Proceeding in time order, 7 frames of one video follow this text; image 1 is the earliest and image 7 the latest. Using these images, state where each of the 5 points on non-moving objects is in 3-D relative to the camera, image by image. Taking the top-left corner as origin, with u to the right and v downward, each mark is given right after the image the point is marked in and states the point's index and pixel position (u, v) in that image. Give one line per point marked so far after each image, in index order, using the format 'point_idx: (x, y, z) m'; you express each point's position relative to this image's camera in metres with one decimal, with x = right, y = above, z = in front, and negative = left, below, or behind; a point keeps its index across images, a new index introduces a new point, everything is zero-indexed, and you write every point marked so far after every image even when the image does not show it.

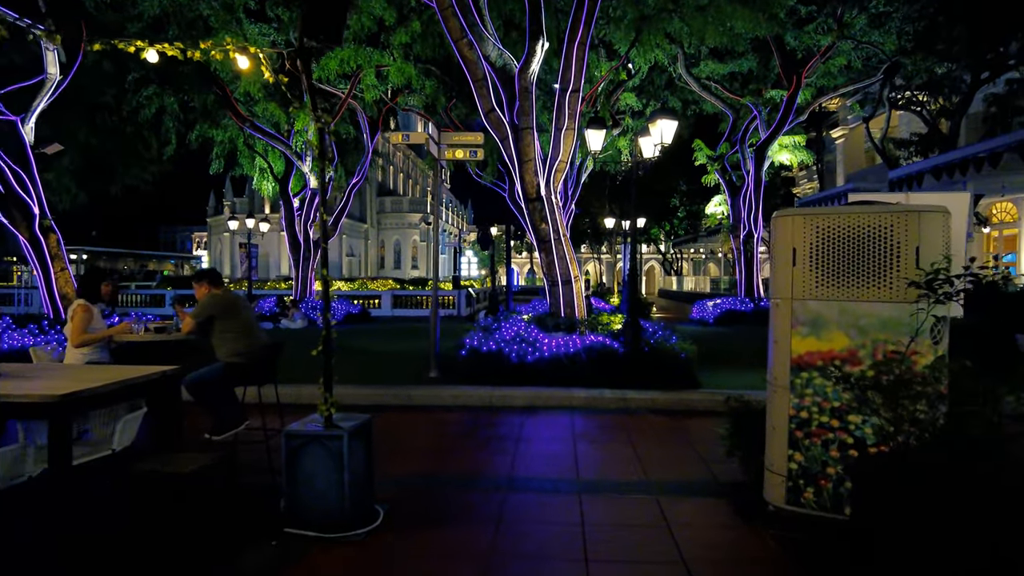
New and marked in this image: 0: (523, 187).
0: (+0.2, +1.8, +11.6) m
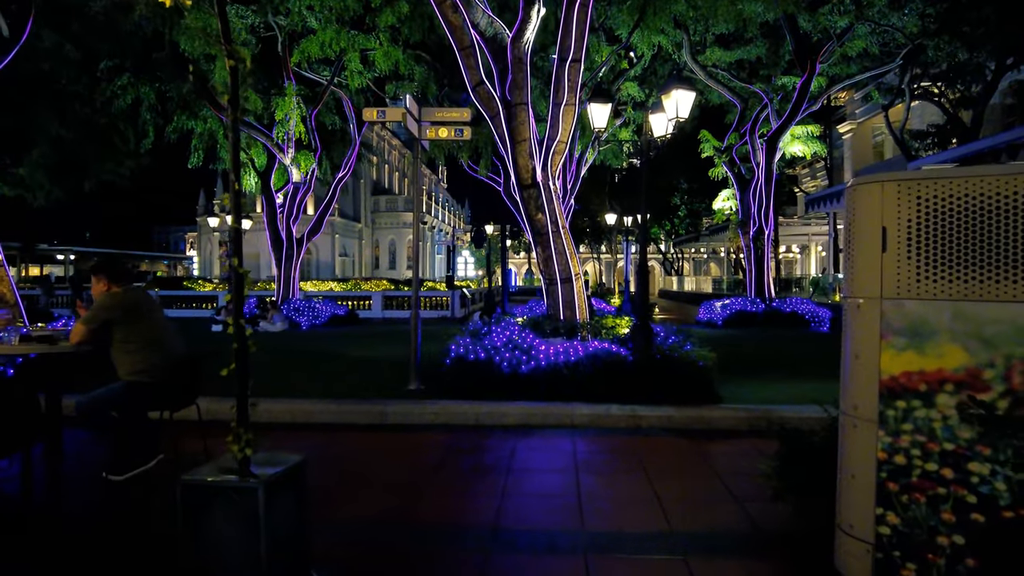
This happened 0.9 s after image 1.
0: (0.0, +1.8, +10.2) m
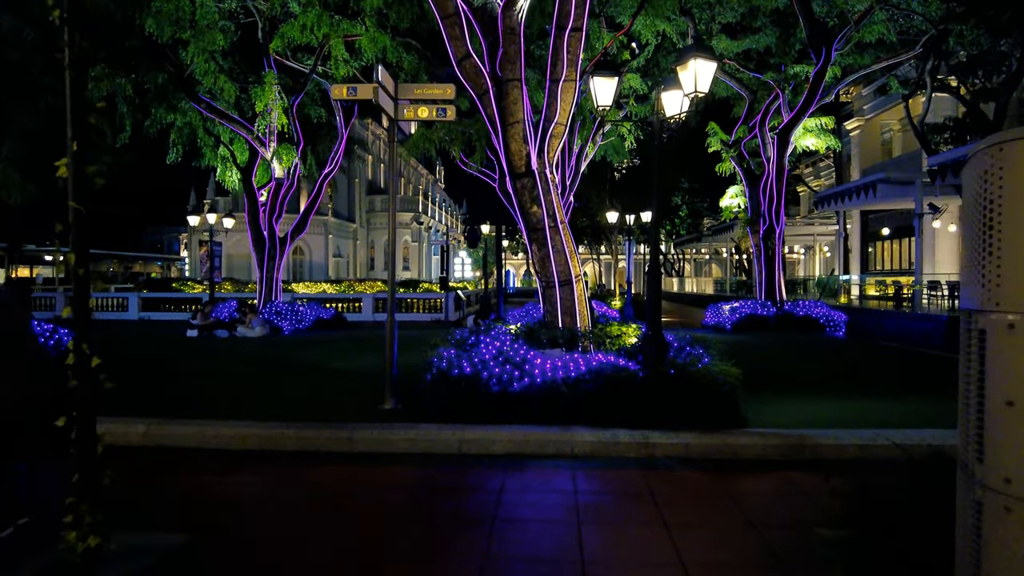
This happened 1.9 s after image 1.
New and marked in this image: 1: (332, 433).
0: (-0.1, +1.7, +8.9) m
1: (-2.0, -1.6, +7.4) m
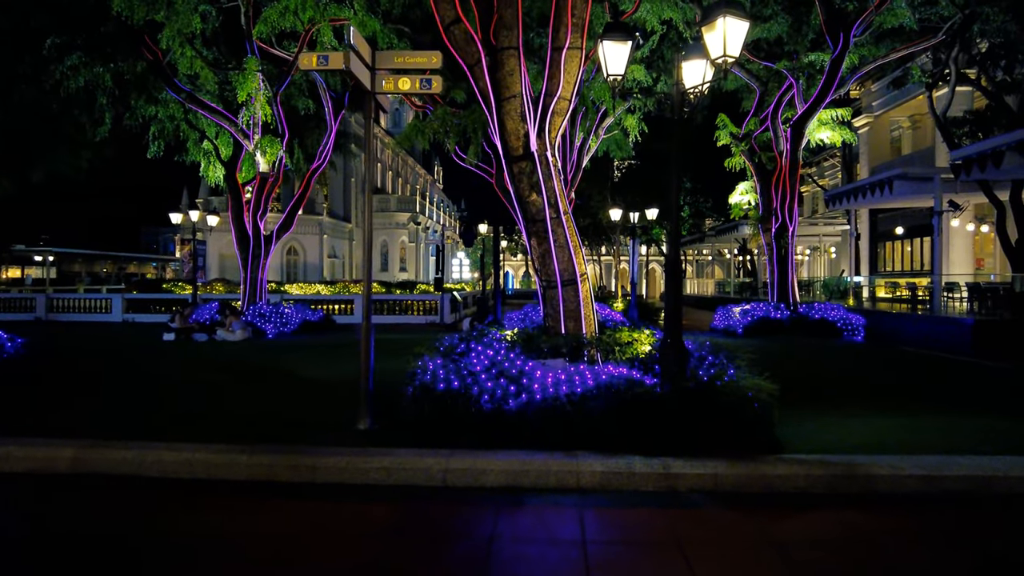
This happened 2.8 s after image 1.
0: (-0.1, +1.7, +7.8) m
1: (-2.1, -1.6, +6.2) m
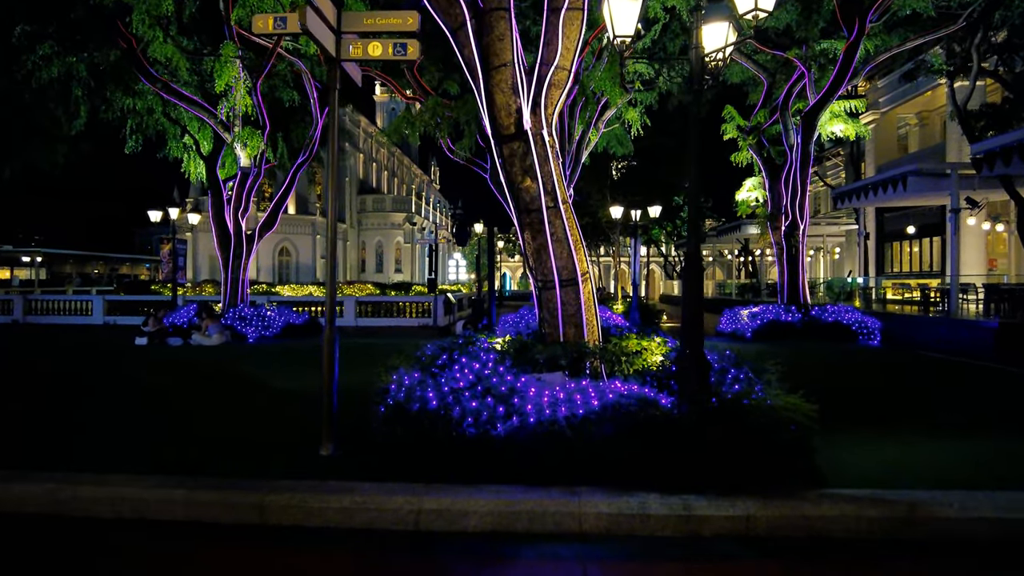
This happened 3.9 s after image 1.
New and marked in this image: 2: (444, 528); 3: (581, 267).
0: (-0.2, +1.7, +6.7) m
1: (-2.2, -1.6, +5.2) m
2: (-0.5, -1.7, +4.8) m
3: (+0.7, +0.2, +6.9) m
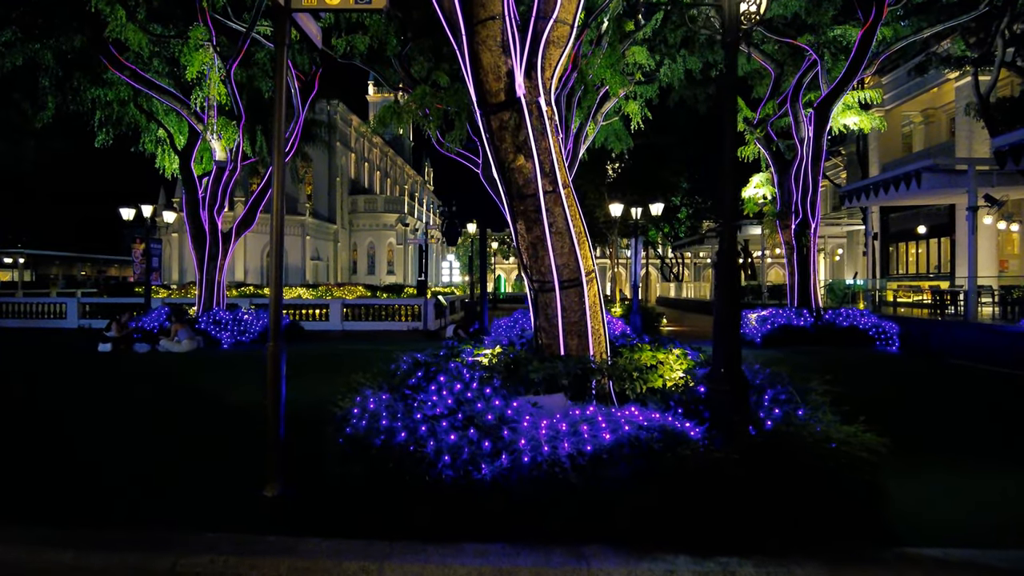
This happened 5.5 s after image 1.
0: (-0.3, +1.7, +5.5) m
1: (-2.2, -1.6, +4.0) m
2: (-0.6, -1.8, +3.7) m
3: (+0.6, +0.2, +5.8) m
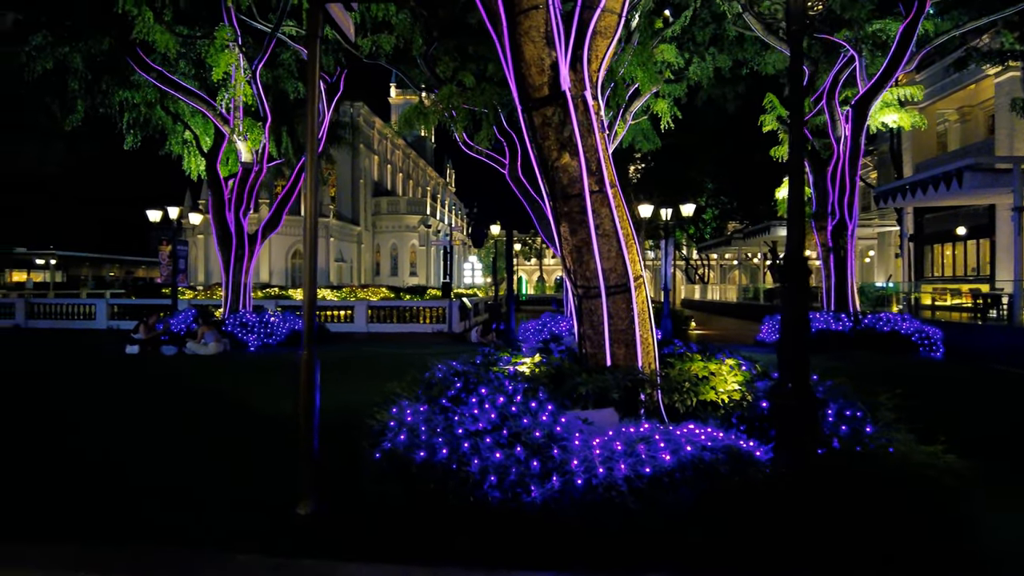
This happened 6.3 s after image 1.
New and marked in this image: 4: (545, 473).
0: (+0.1, +1.7, +5.2) m
1: (-1.9, -1.7, +3.7) m
2: (-0.3, -1.8, +3.4) m
3: (+1.0, +0.2, +5.5) m
4: (+0.2, -1.1, +4.1) m
